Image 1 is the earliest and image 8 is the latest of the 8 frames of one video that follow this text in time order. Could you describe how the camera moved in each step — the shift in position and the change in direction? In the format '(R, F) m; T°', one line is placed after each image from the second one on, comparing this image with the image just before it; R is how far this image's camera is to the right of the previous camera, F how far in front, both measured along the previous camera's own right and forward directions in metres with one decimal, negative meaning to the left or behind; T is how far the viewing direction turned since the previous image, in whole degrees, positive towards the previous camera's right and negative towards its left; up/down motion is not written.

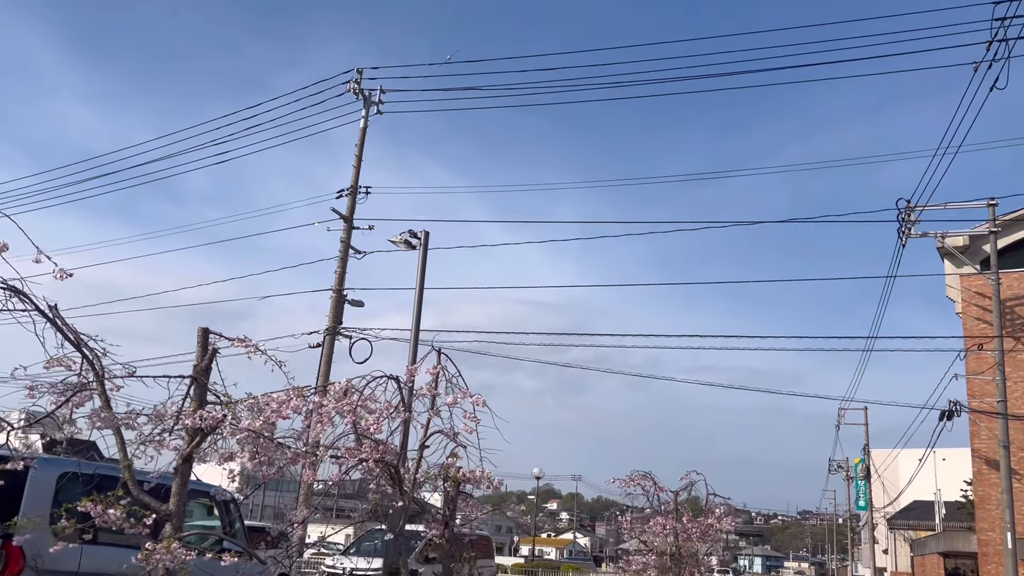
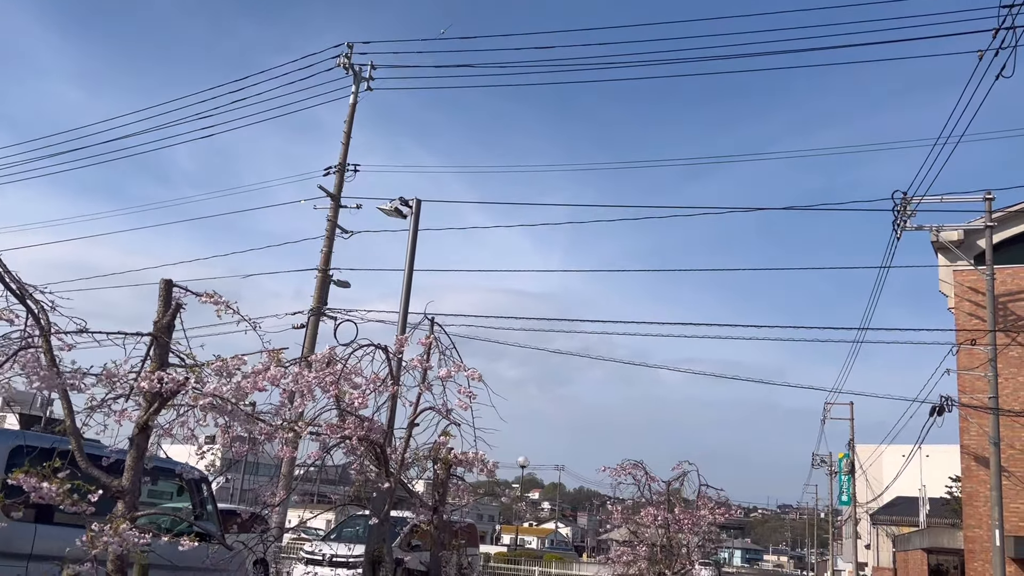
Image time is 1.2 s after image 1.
(-0.1, +0.5) m; +1°
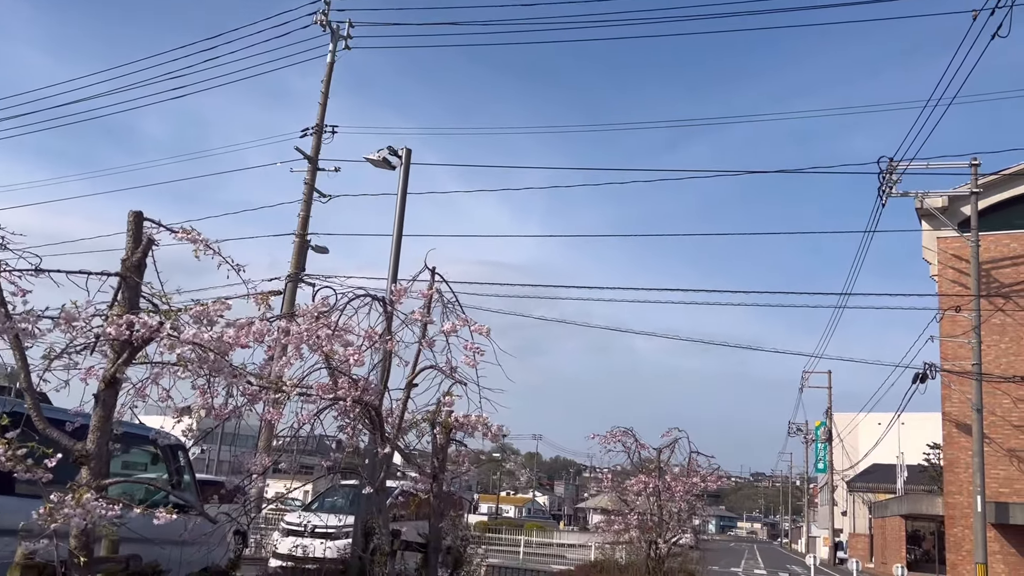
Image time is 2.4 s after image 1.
(-0.2, +0.4) m; +2°
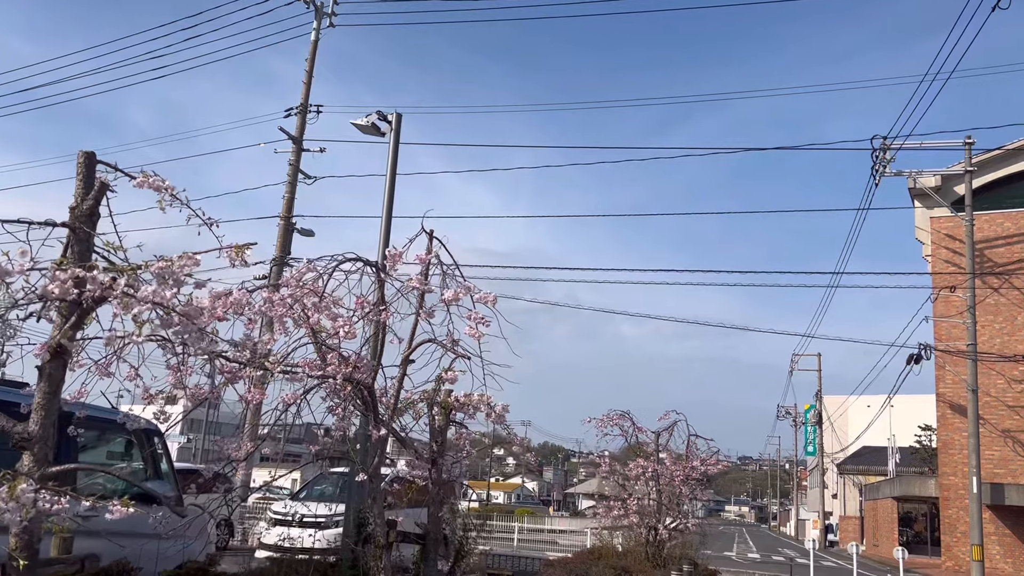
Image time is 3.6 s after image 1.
(-0.1, +0.4) m; +1°
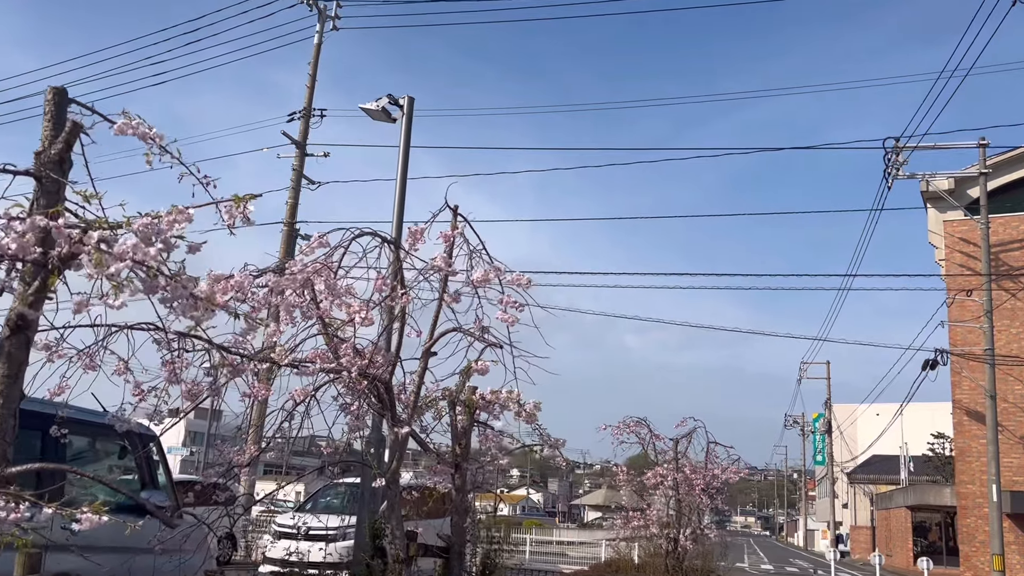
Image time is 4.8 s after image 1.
(-0.1, +0.4) m; 0°
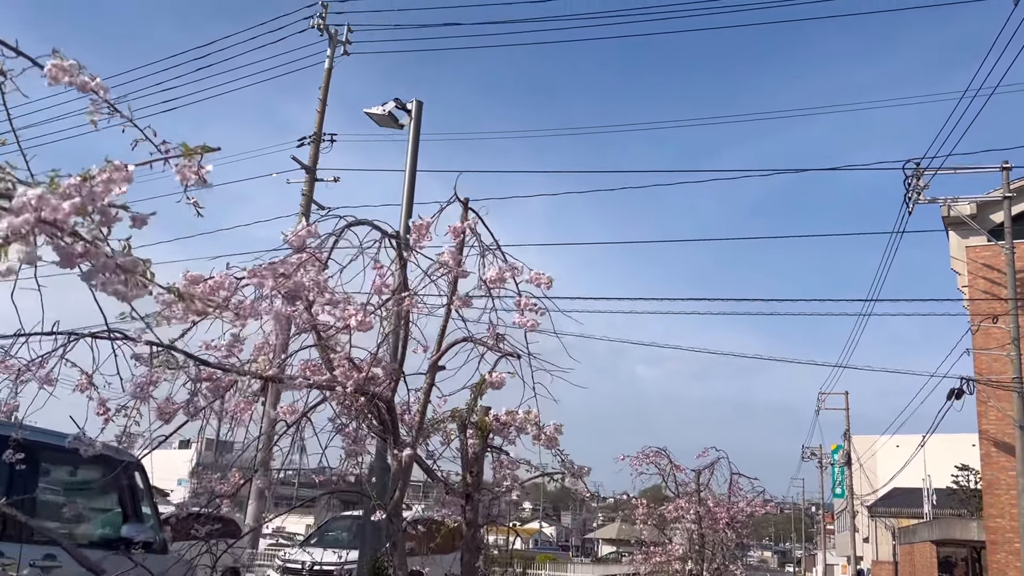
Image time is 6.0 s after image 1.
(0.0, +0.4) m; -1°
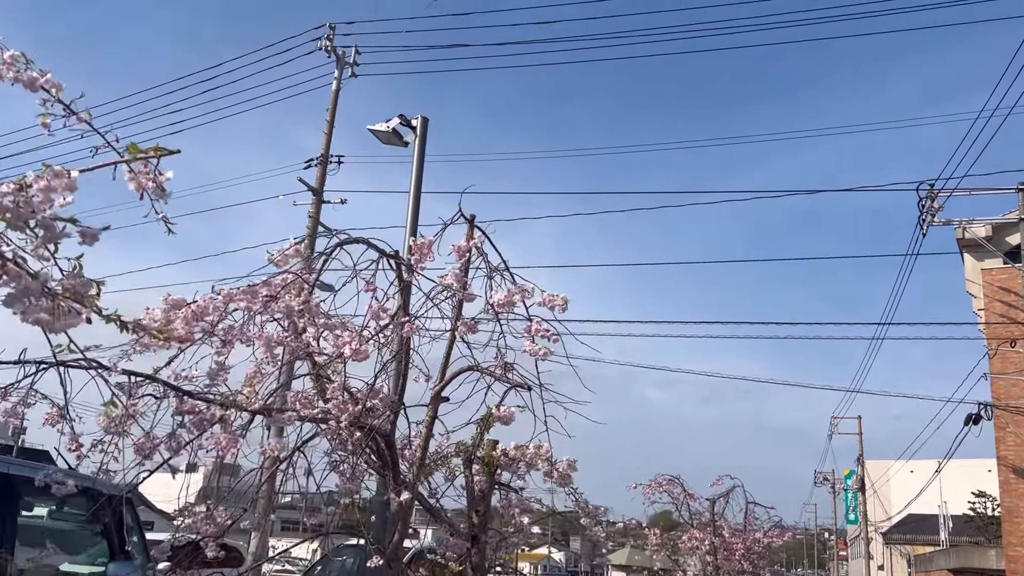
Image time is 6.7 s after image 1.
(0.0, +0.2) m; -1°
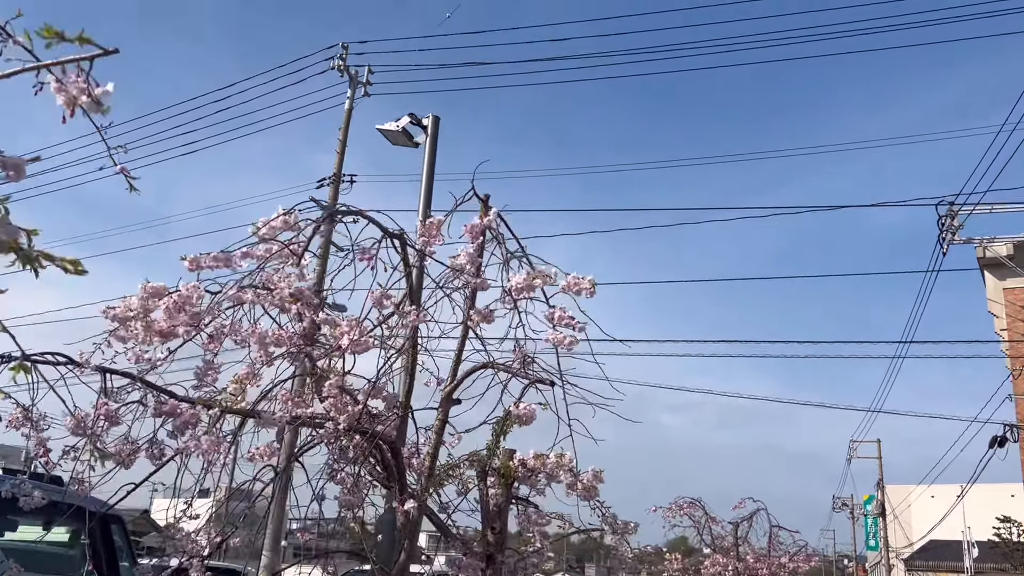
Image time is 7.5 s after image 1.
(0.0, +0.3) m; -1°
